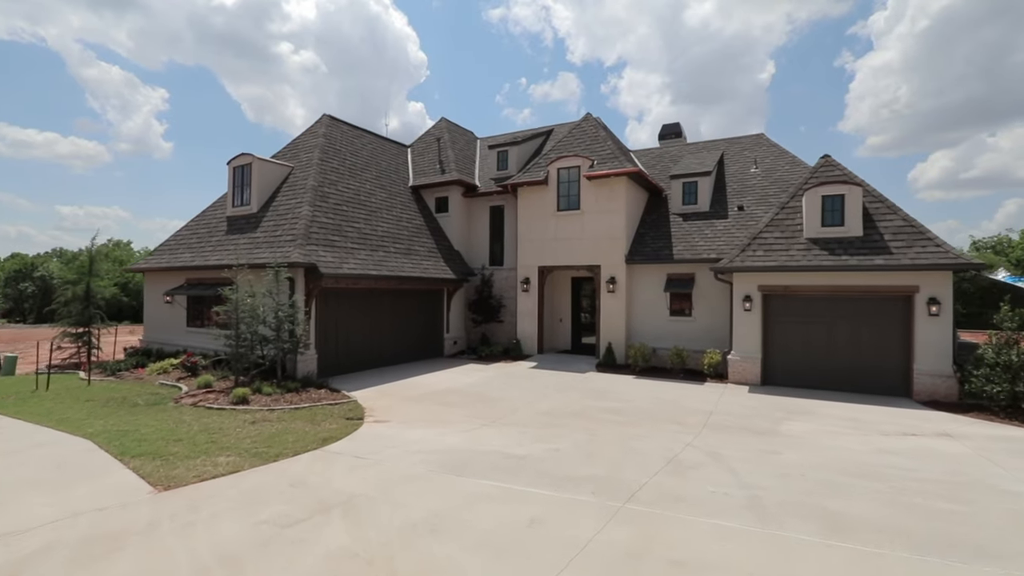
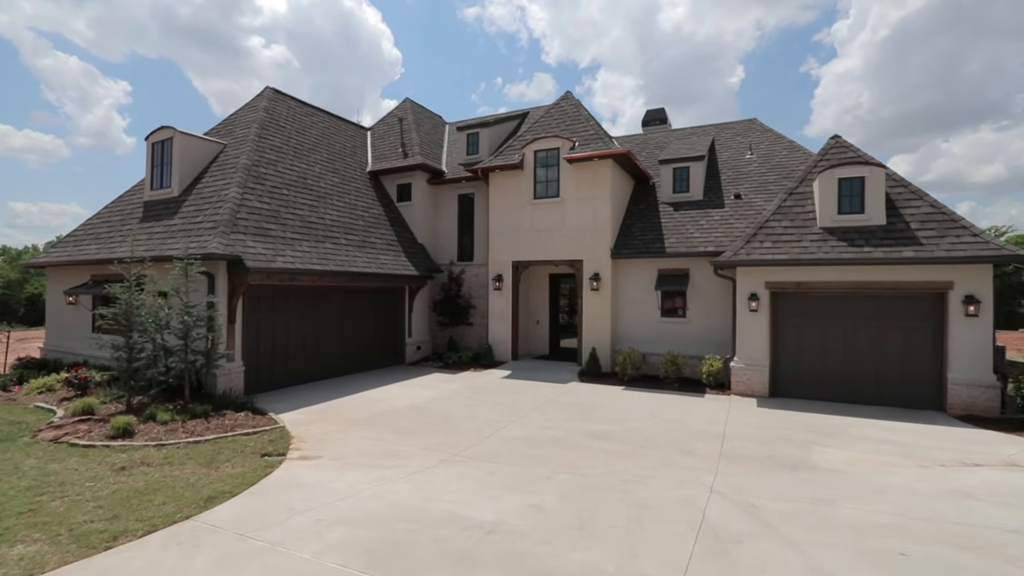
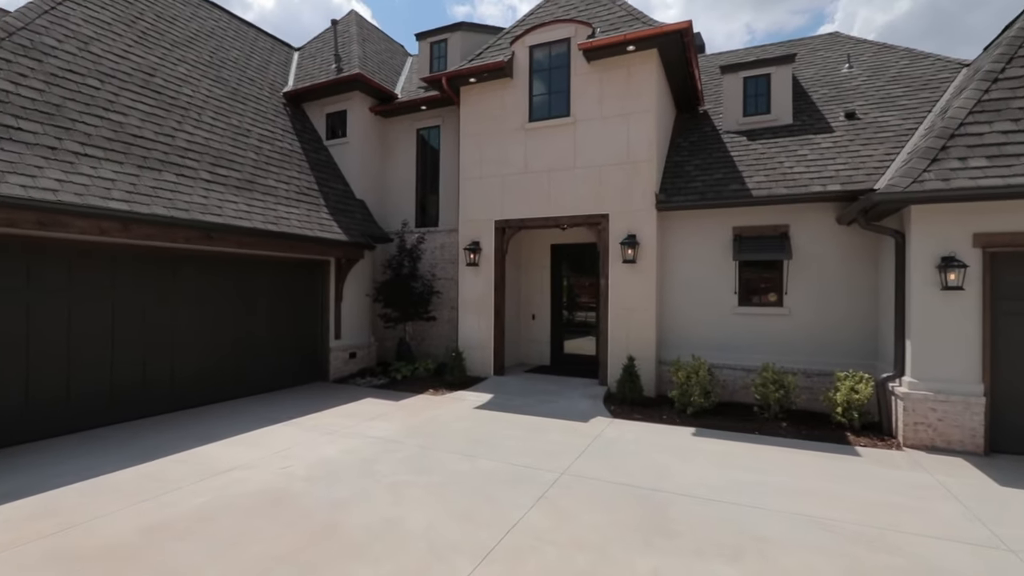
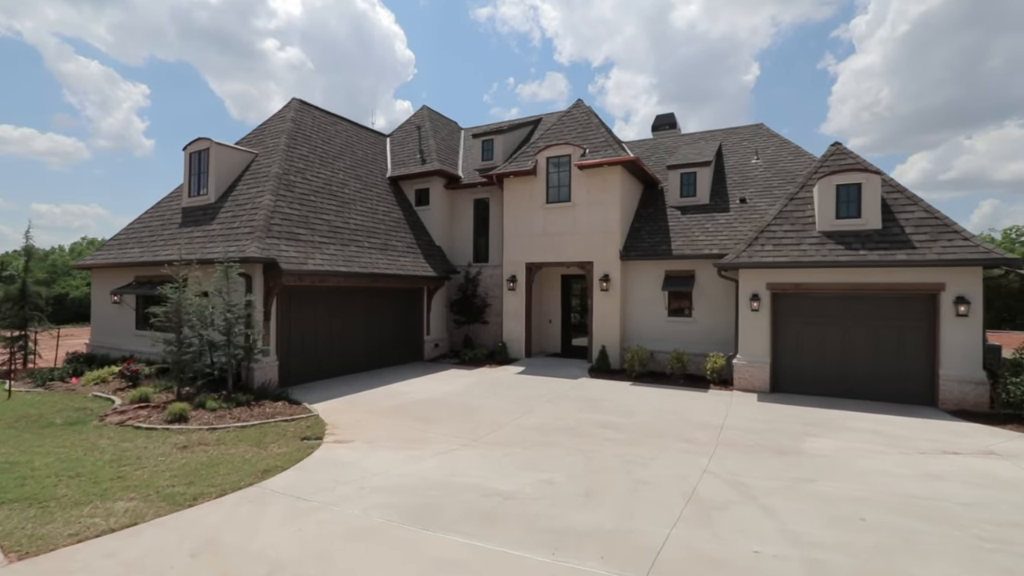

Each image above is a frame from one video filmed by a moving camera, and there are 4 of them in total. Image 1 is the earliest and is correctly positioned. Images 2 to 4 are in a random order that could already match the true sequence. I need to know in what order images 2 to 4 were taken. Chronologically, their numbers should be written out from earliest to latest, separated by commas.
4, 2, 3
